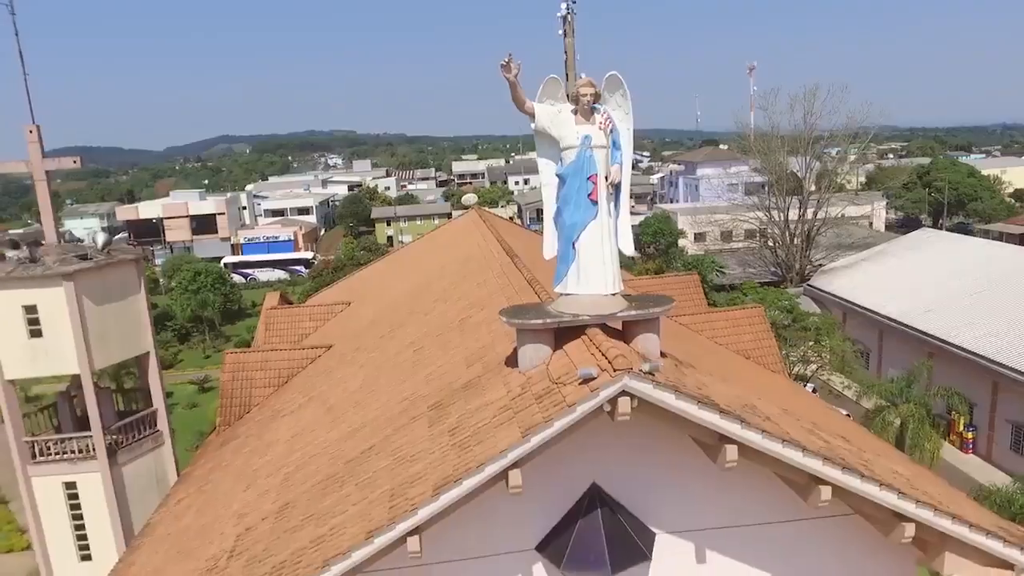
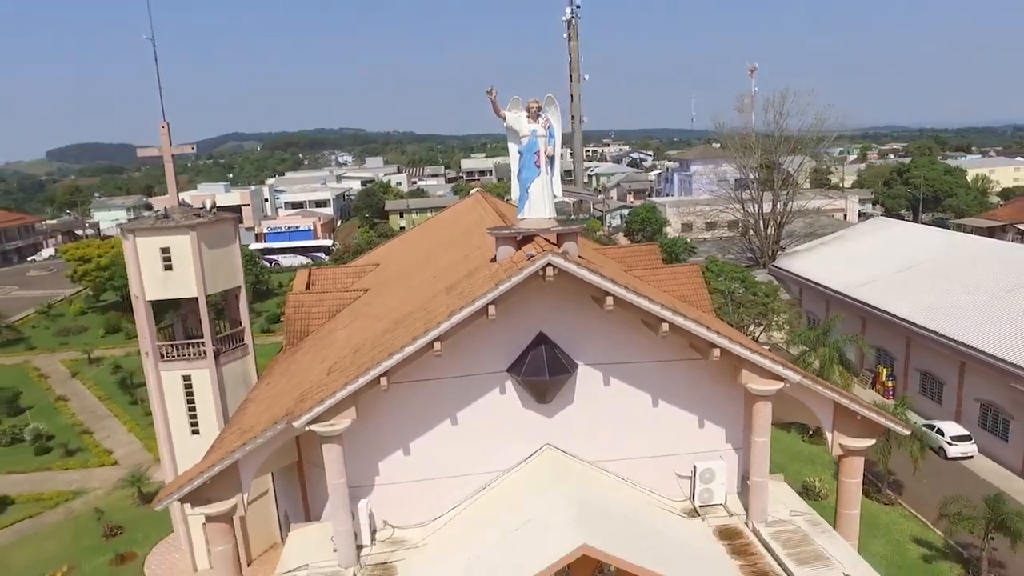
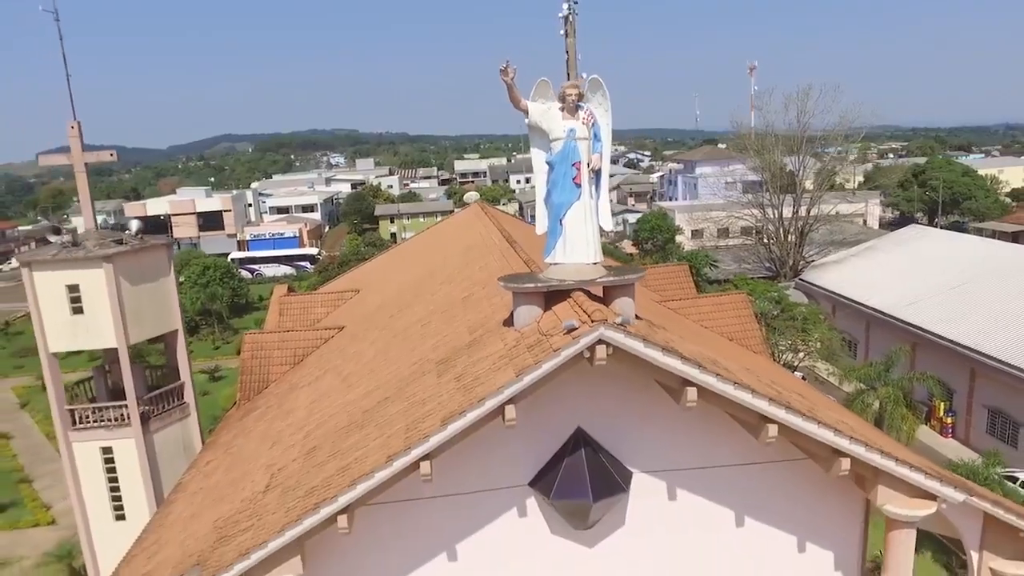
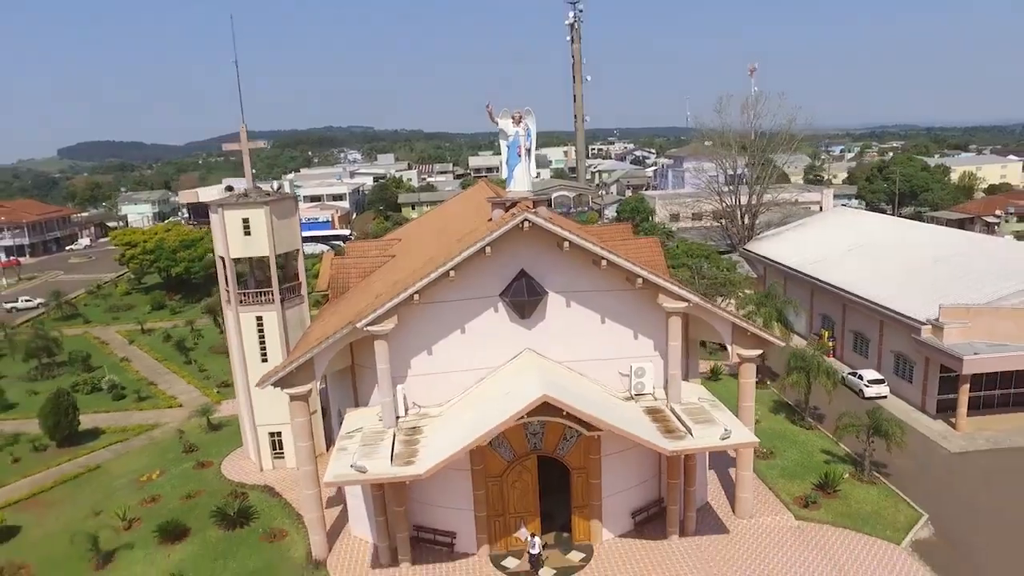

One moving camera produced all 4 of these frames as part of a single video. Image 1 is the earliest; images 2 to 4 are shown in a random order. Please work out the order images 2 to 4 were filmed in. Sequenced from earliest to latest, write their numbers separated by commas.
3, 2, 4
